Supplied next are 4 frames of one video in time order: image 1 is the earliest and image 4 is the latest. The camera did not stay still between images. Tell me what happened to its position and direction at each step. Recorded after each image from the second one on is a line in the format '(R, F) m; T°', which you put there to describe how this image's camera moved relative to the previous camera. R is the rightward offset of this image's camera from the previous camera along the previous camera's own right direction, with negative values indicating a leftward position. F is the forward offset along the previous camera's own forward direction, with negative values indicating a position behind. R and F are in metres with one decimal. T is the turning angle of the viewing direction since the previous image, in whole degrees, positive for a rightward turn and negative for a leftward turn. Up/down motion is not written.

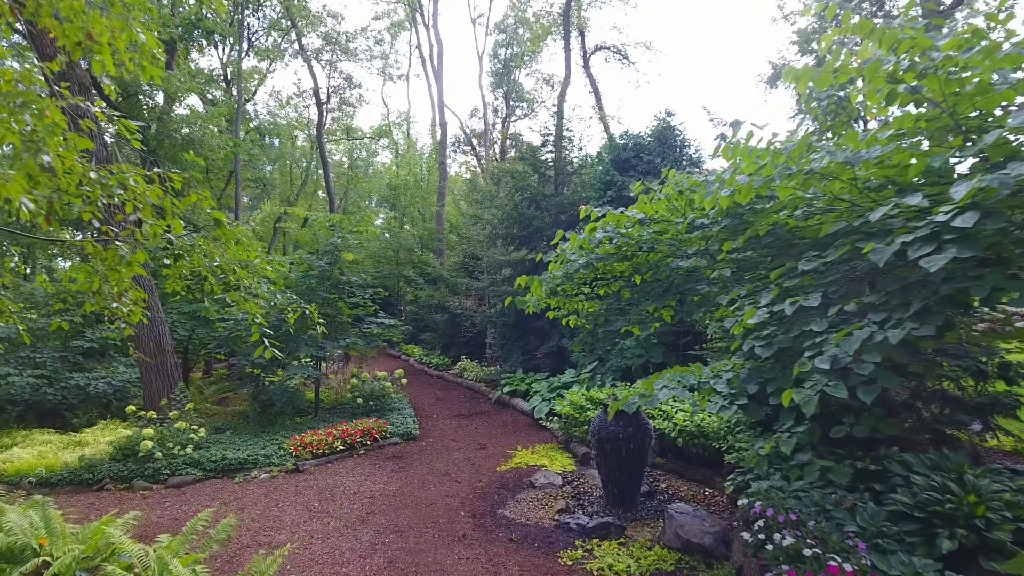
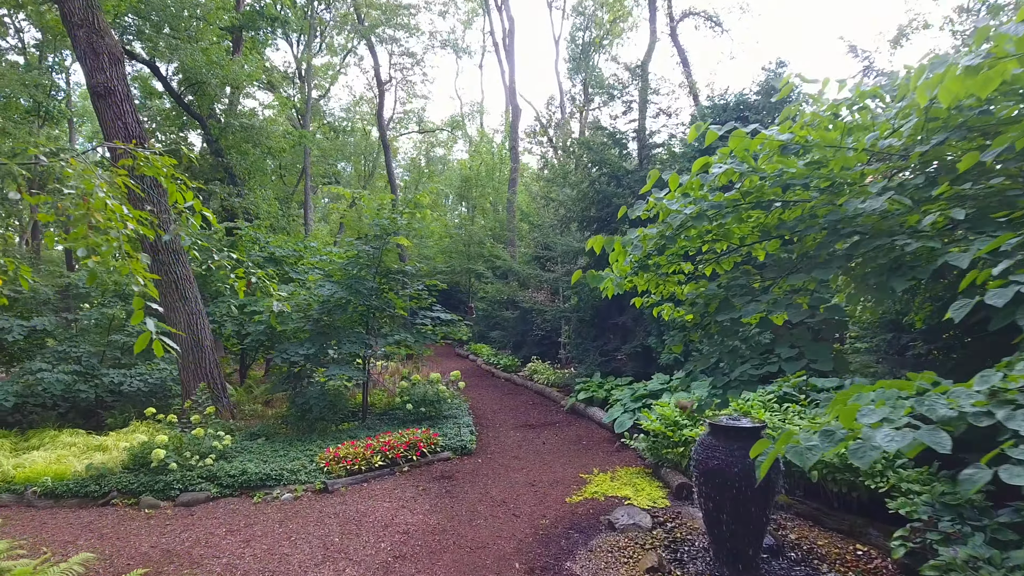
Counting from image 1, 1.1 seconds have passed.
(0.0, +1.2) m; -7°
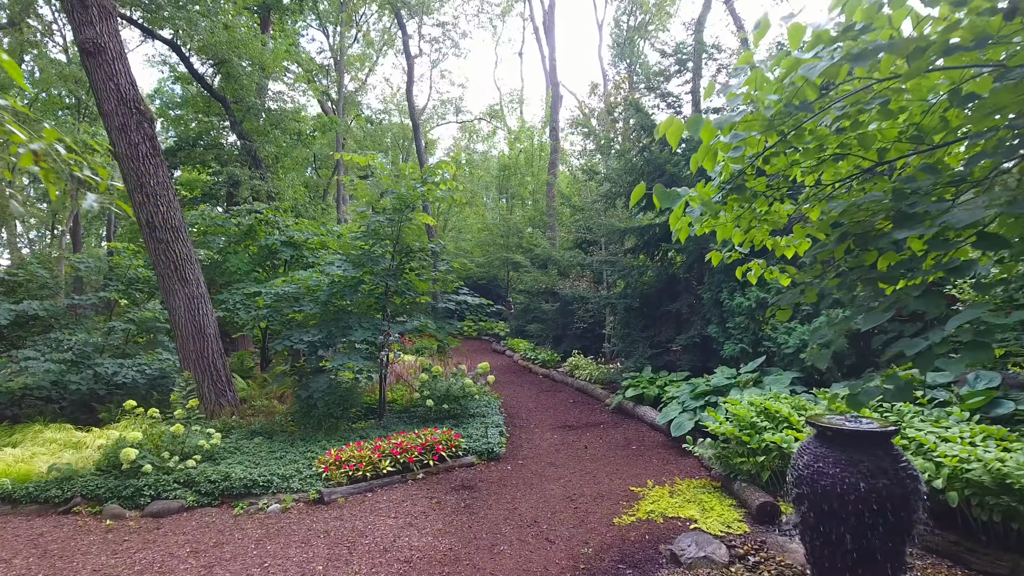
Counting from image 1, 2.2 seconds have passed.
(0.0, +0.9) m; -4°
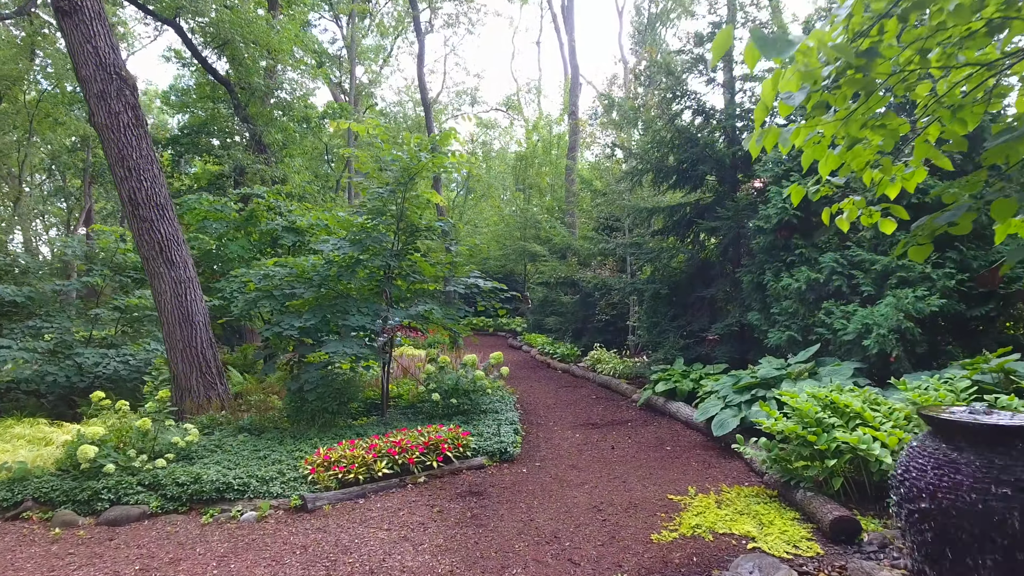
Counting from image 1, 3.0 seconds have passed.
(0.0, +0.6) m; -2°
